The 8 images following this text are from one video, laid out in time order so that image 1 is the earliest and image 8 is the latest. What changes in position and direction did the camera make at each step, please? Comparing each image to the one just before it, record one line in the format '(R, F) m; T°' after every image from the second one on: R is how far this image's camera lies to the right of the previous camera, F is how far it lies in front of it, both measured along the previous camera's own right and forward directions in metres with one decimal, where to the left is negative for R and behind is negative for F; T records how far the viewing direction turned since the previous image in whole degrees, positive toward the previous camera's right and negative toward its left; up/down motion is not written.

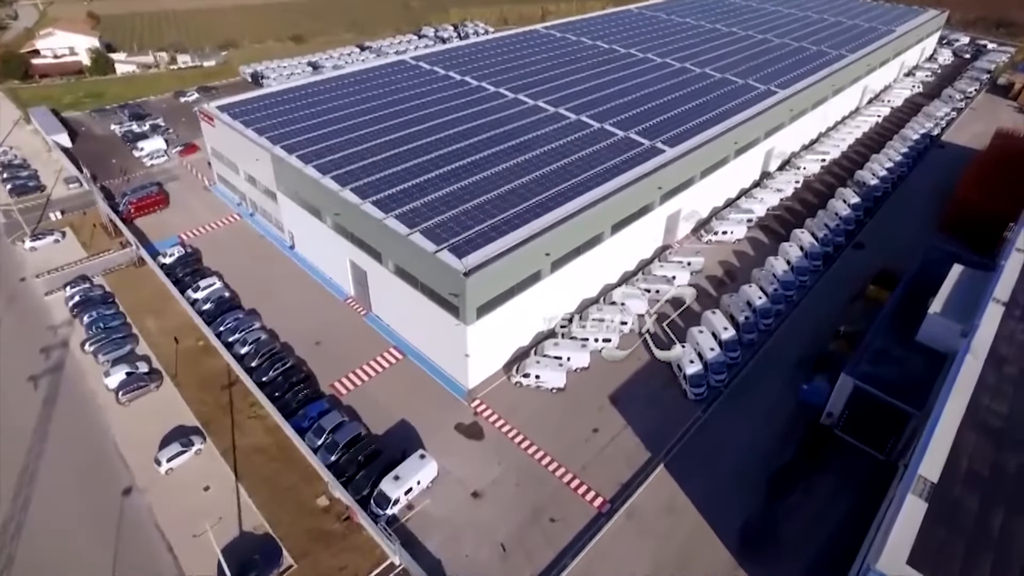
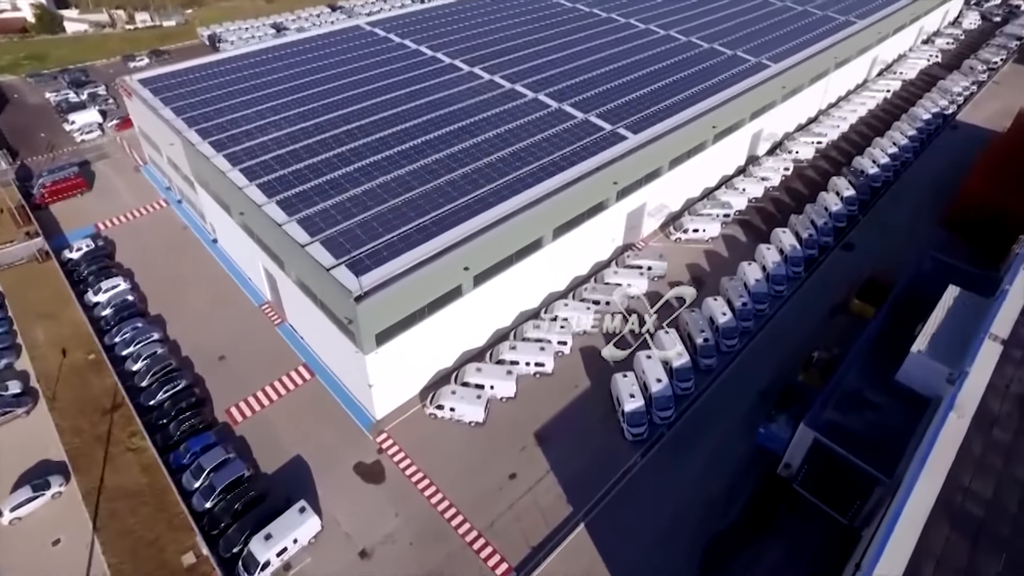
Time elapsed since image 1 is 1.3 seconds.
(+4.1, +4.3) m; -1°
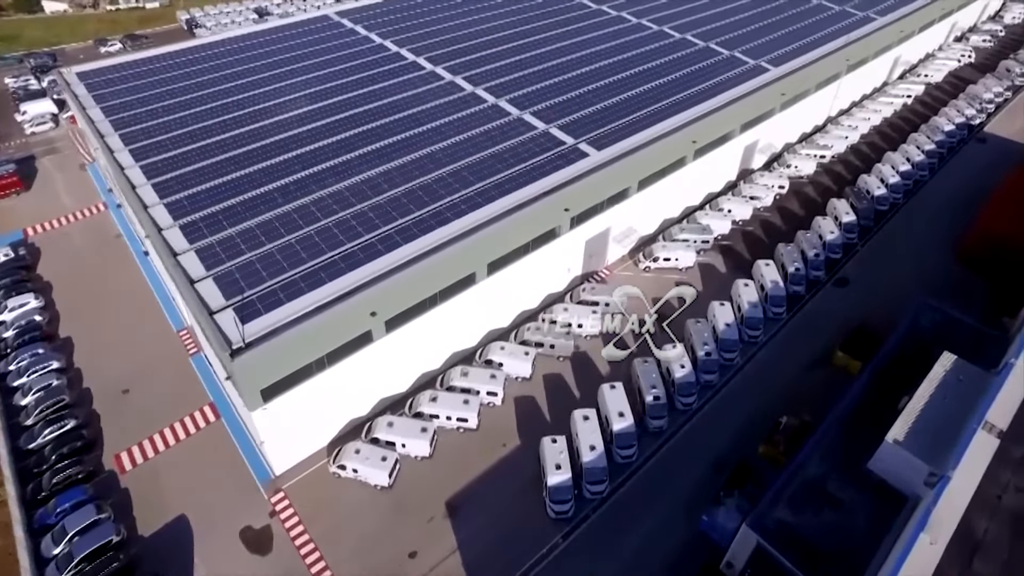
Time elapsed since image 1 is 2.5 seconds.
(+4.0, +3.6) m; -2°
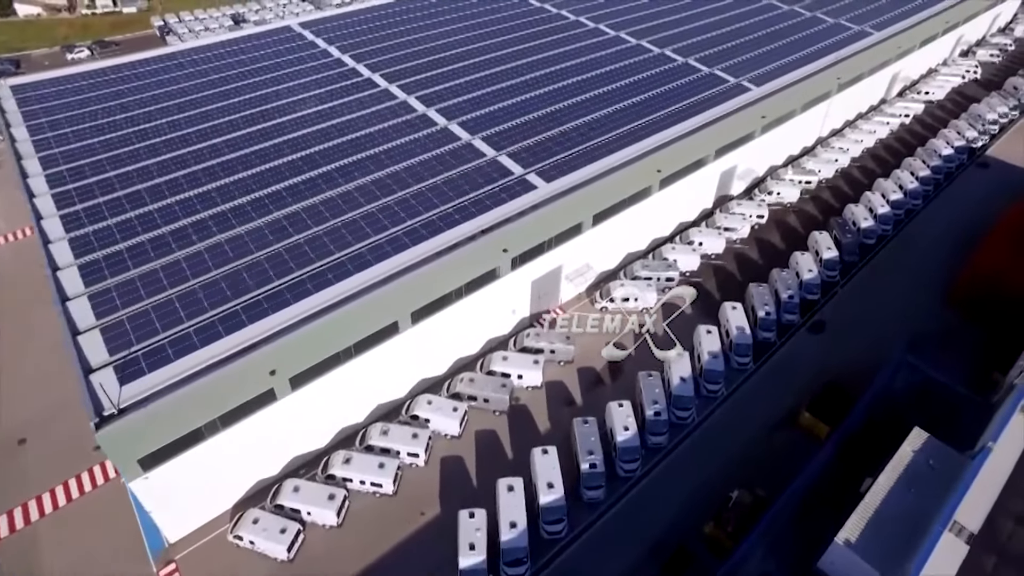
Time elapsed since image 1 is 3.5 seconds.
(+3.1, +2.5) m; -1°
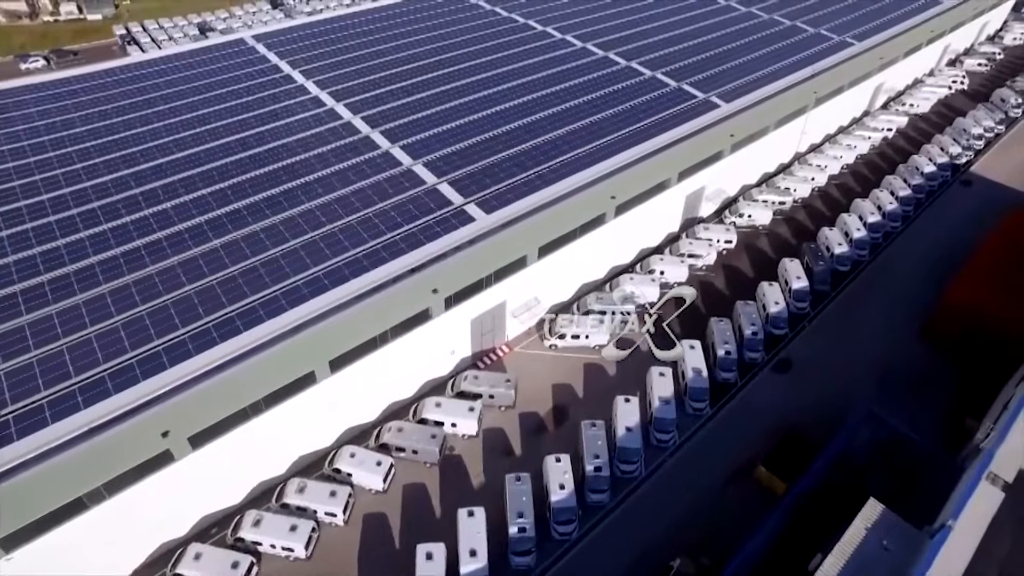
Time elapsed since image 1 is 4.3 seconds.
(+2.6, +1.9) m; 0°
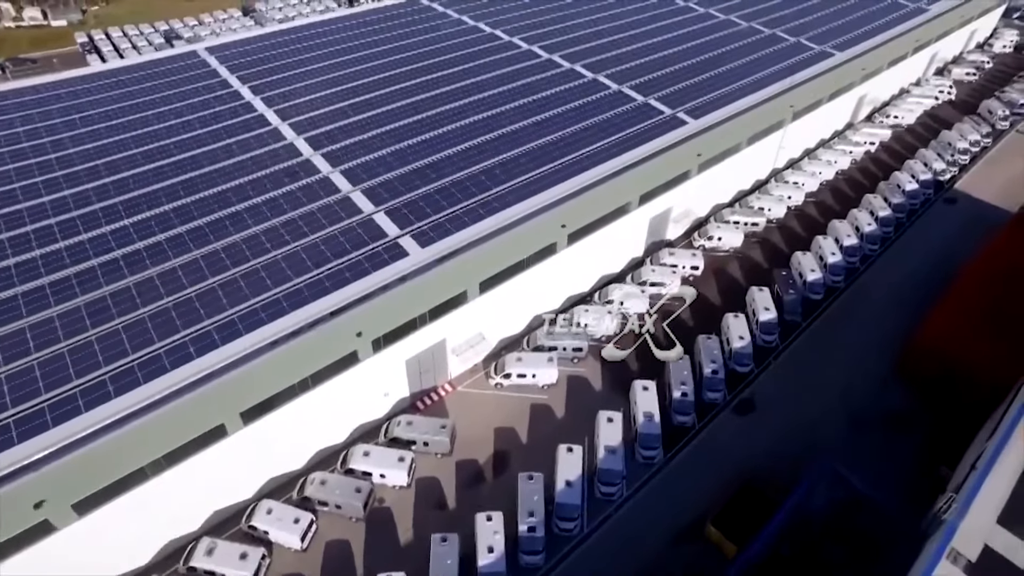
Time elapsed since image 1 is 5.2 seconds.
(+2.4, +1.8) m; 0°
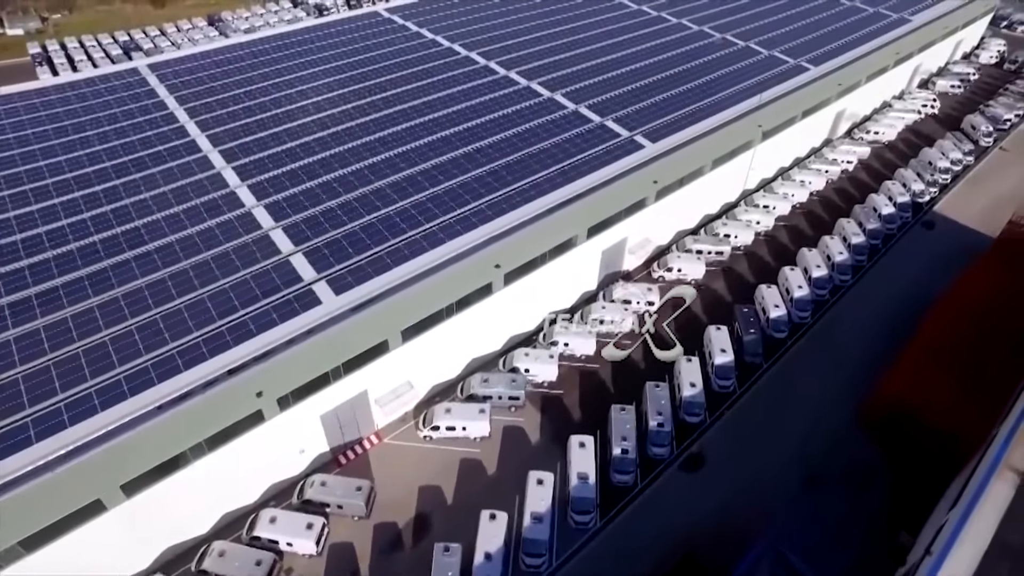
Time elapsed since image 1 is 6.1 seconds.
(+2.8, +1.9) m; 0°
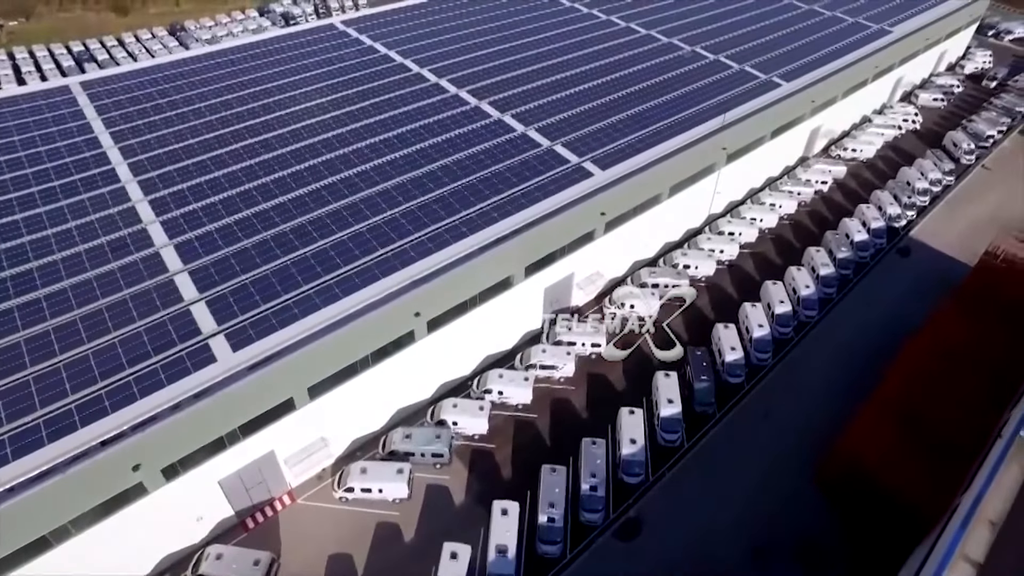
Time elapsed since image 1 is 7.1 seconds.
(+2.8, +1.9) m; 0°
